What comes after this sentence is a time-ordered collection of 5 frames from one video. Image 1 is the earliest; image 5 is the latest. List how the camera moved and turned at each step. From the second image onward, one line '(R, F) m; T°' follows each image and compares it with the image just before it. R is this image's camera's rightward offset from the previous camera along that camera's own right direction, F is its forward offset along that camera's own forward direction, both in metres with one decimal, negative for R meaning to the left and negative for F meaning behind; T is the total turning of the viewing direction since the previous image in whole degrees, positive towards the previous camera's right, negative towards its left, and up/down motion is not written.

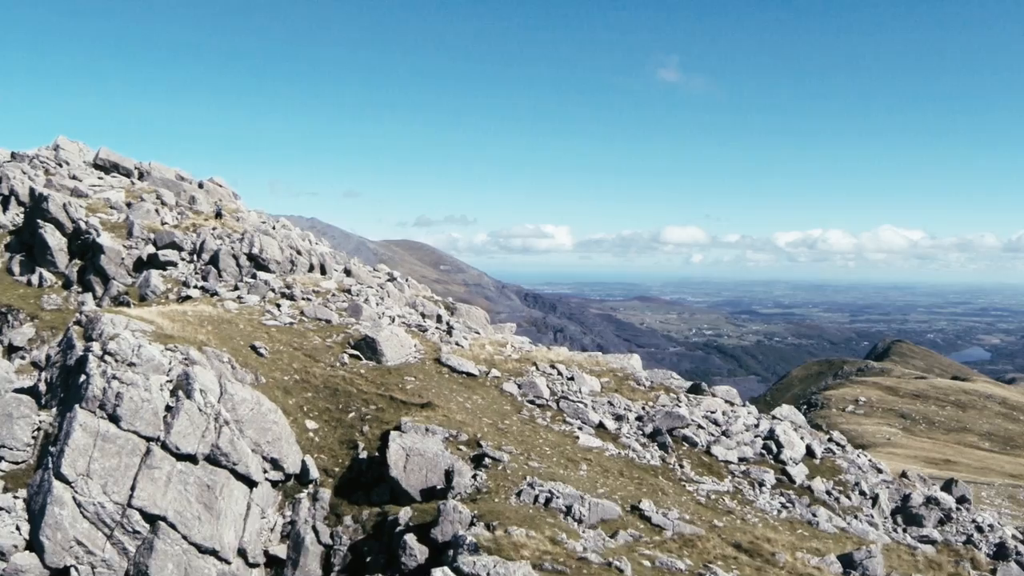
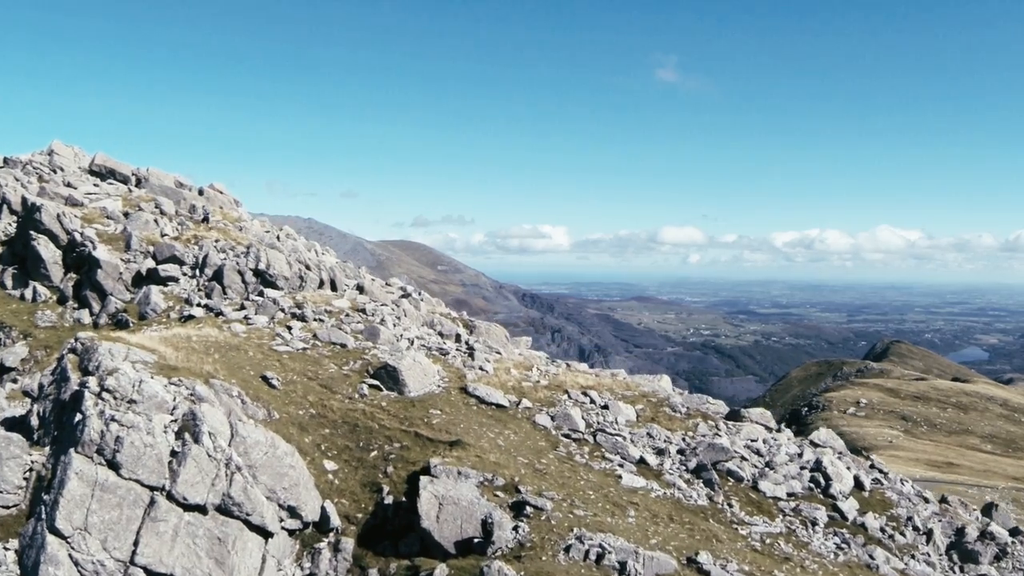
(-2.5, +3.5) m; 0°
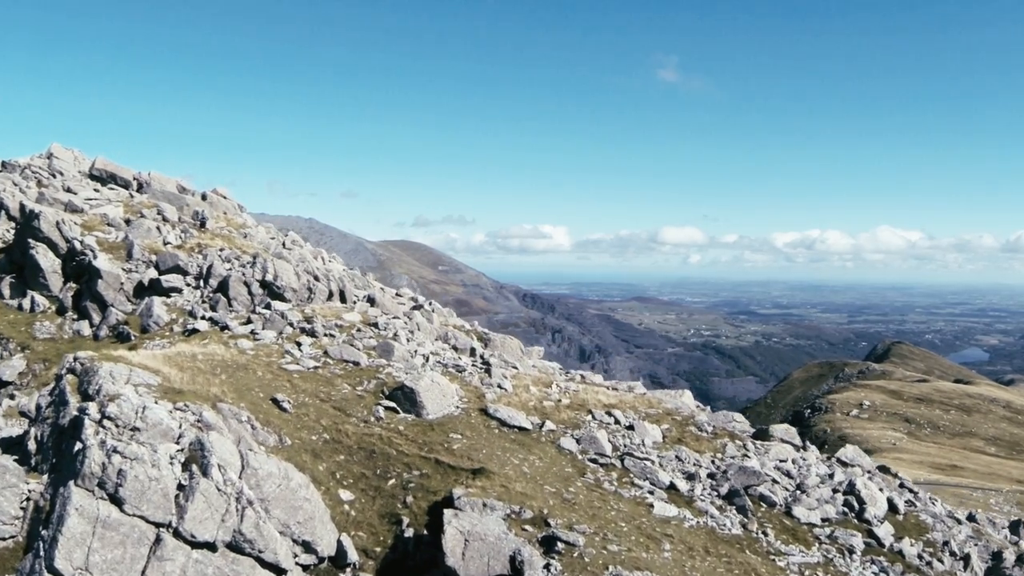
(-1.5, +2.1) m; 0°
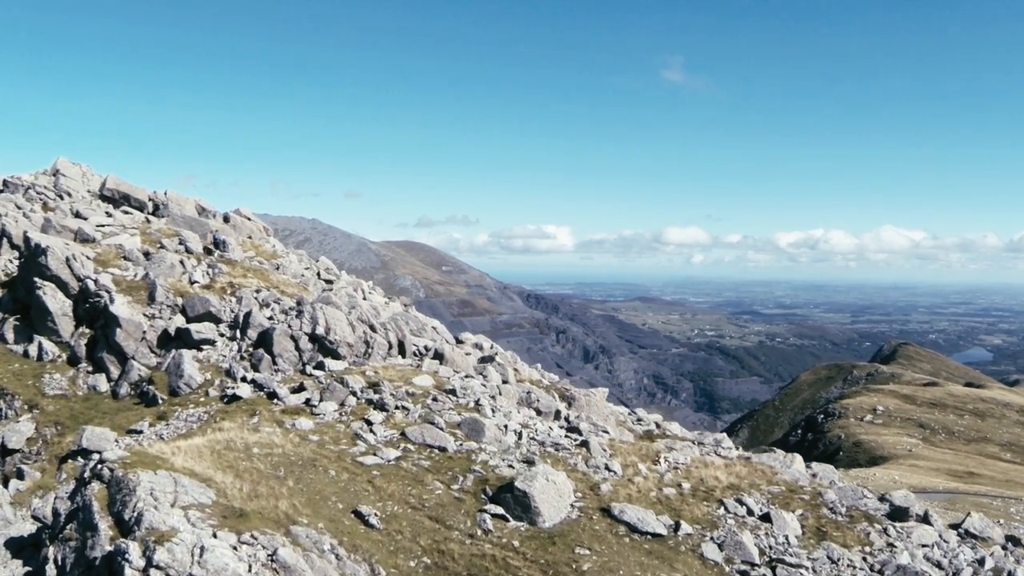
(-6.9, +7.8) m; 0°
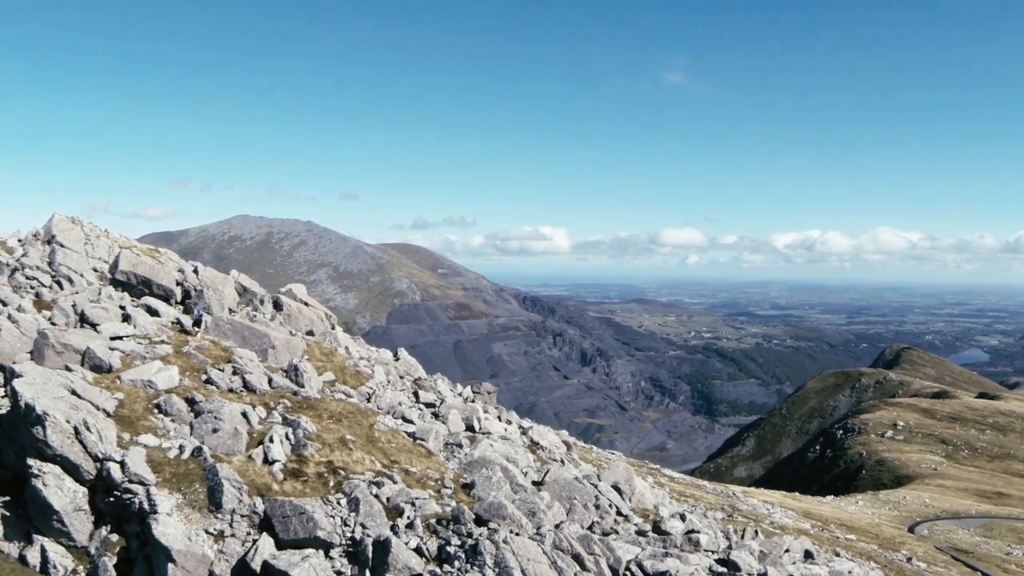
(-14.6, +18.1) m; +1°
